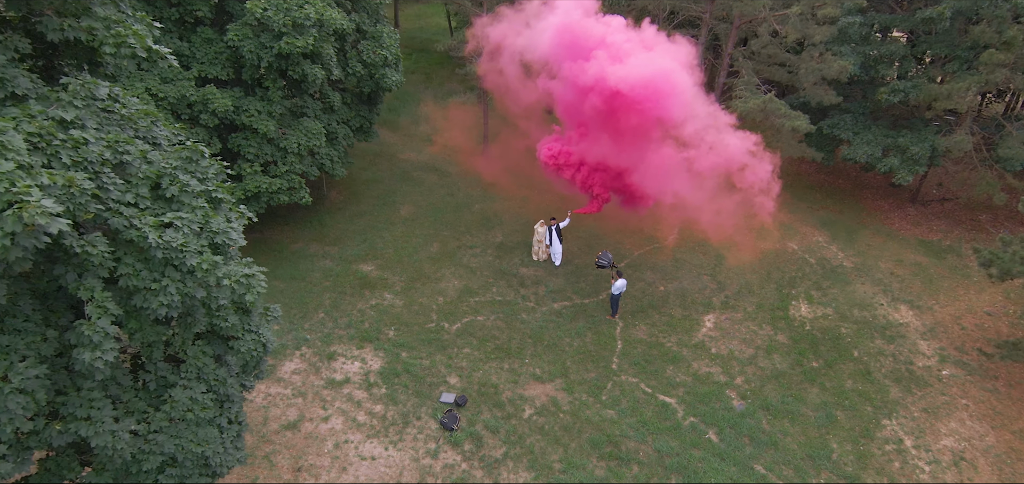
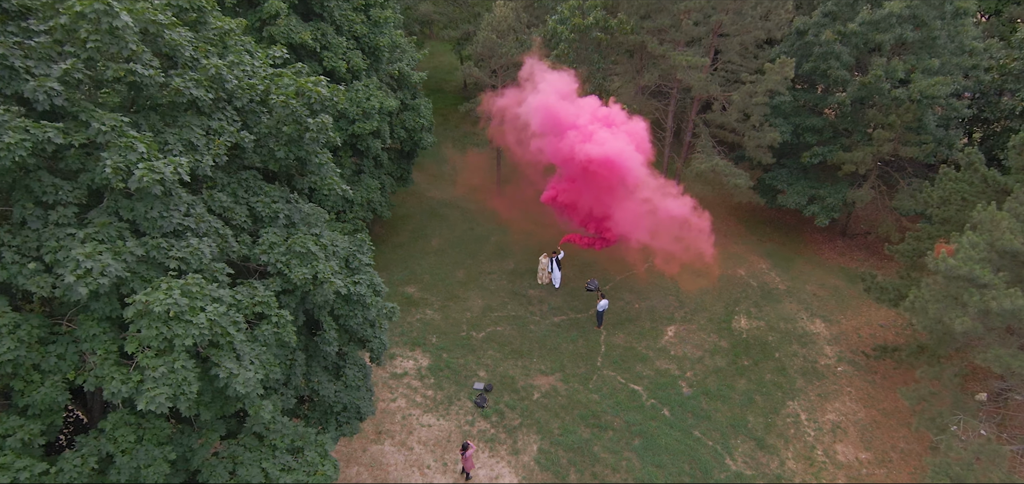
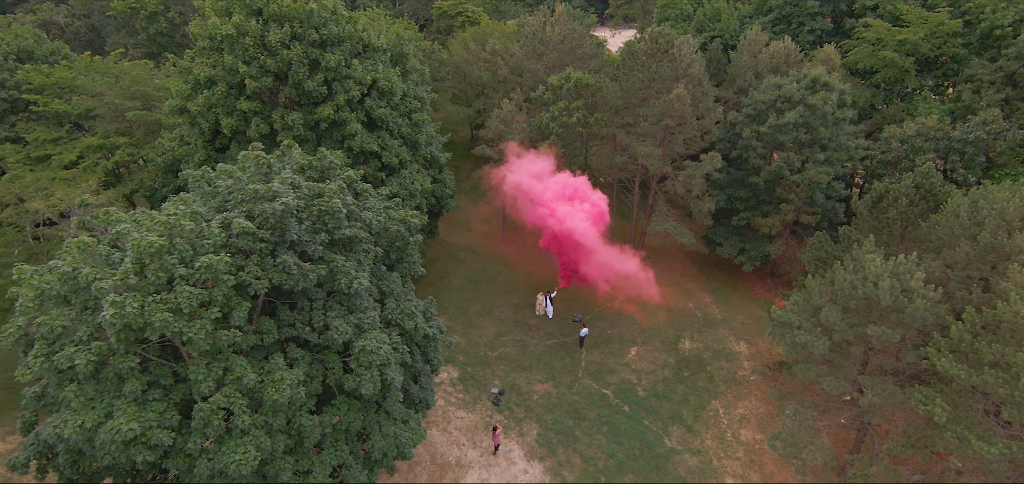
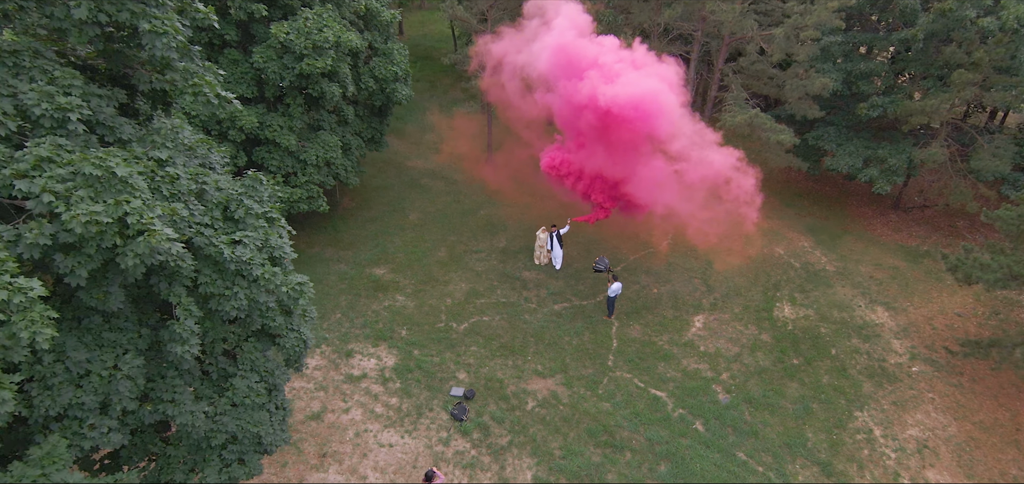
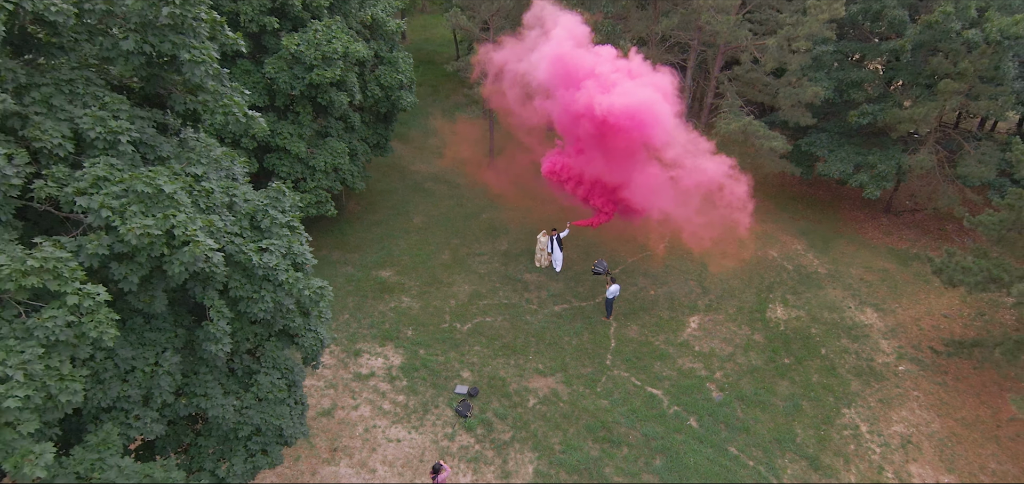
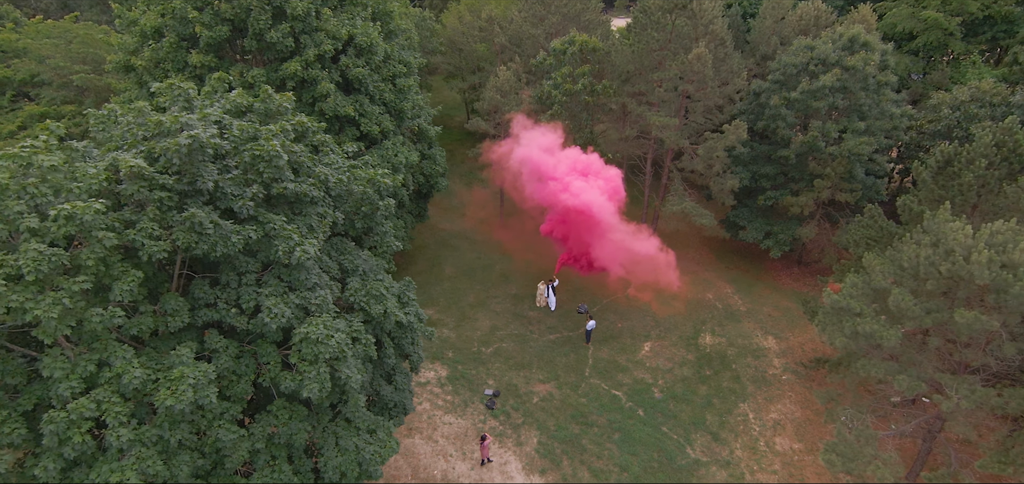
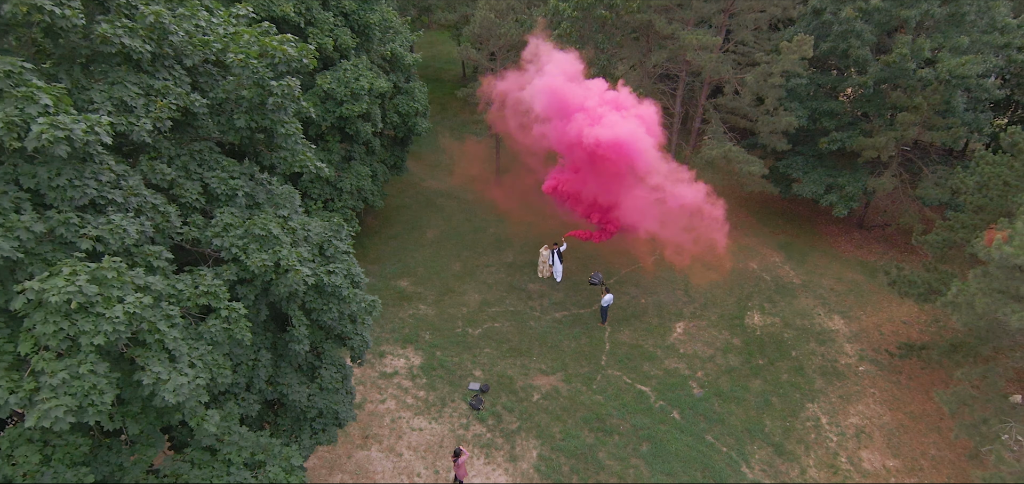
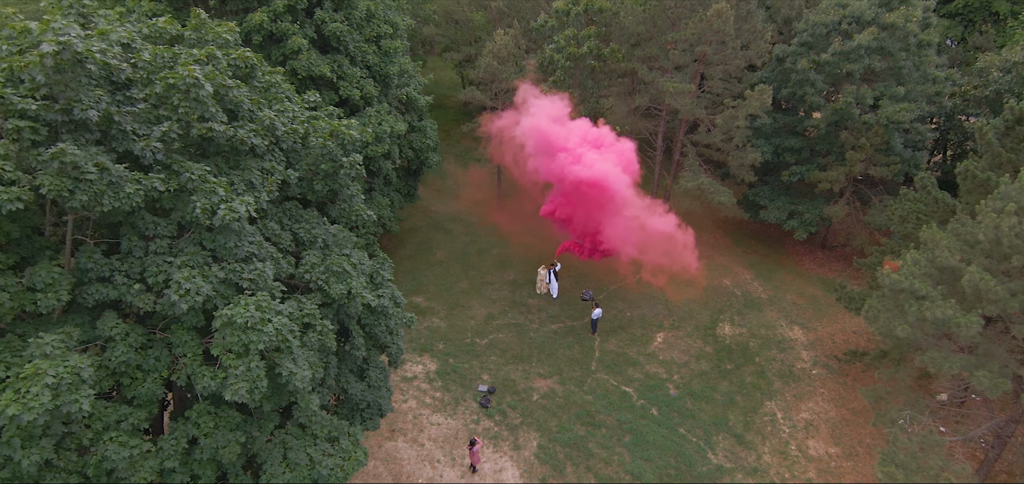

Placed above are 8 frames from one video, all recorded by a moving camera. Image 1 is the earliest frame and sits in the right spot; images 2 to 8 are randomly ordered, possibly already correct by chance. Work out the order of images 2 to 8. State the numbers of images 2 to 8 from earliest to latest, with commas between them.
4, 5, 7, 2, 8, 6, 3
